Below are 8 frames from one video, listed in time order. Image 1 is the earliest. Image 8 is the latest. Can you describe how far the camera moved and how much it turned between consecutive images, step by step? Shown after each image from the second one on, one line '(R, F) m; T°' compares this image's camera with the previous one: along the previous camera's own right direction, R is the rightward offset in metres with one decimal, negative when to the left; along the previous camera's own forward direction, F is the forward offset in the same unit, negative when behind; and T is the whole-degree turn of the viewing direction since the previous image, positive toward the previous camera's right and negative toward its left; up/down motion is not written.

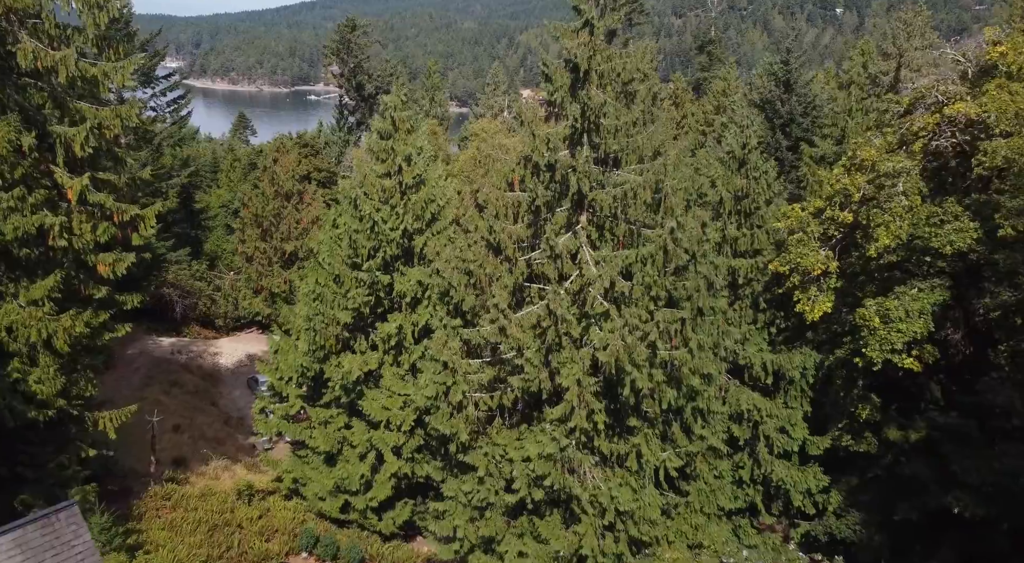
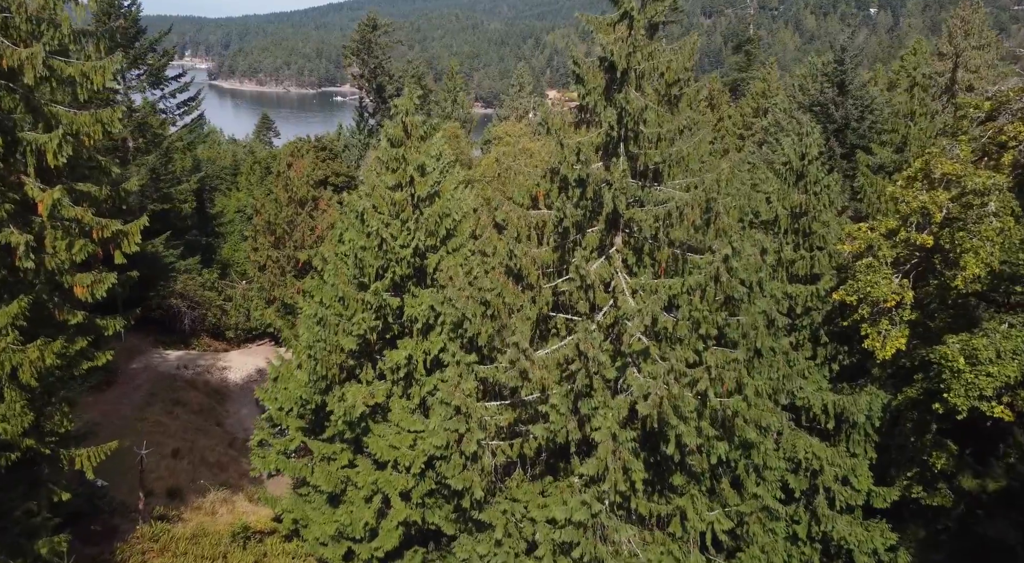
(0.0, +1.9) m; -2°
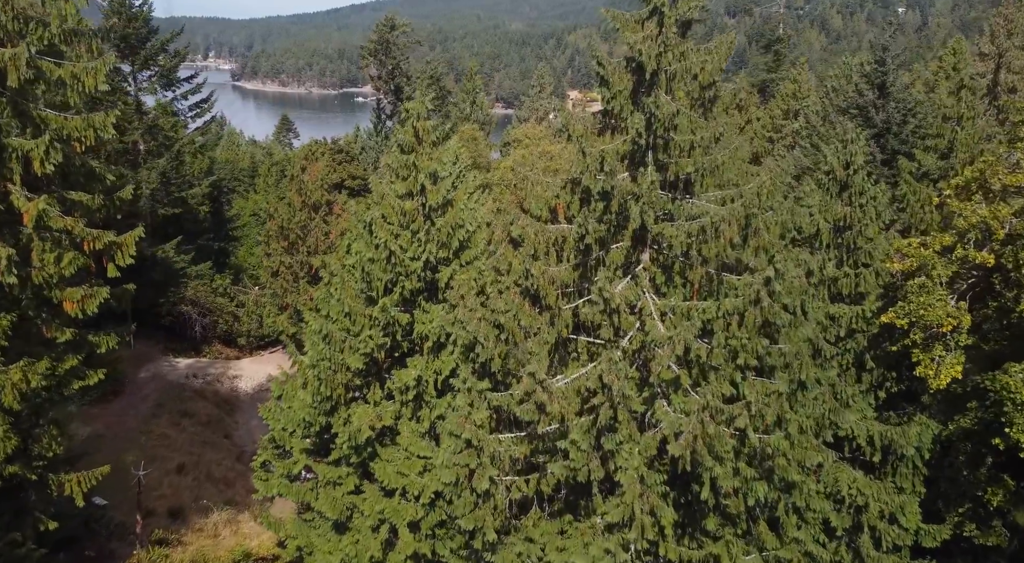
(0.0, +1.0) m; -2°
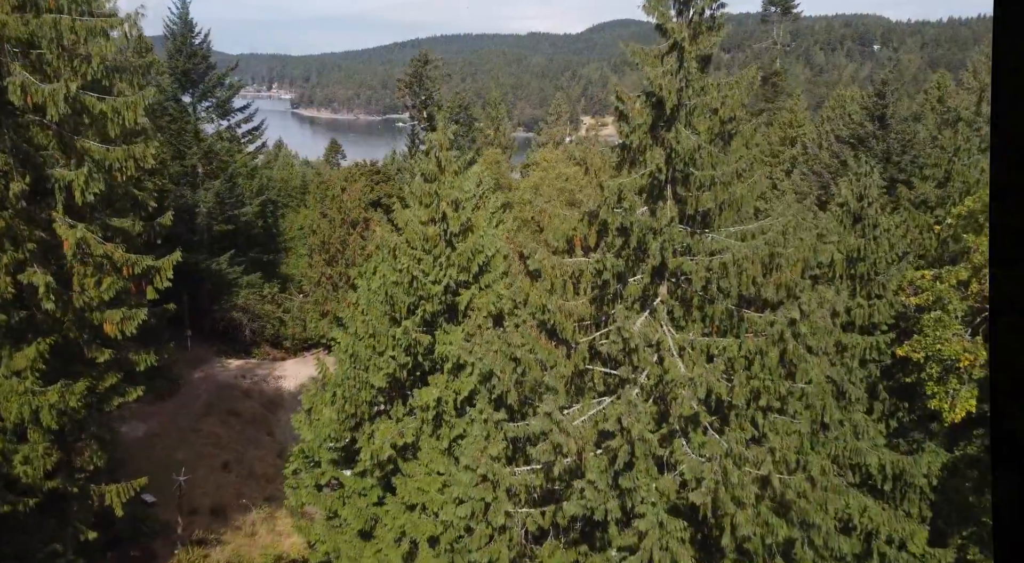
(+0.3, -0.1) m; -3°
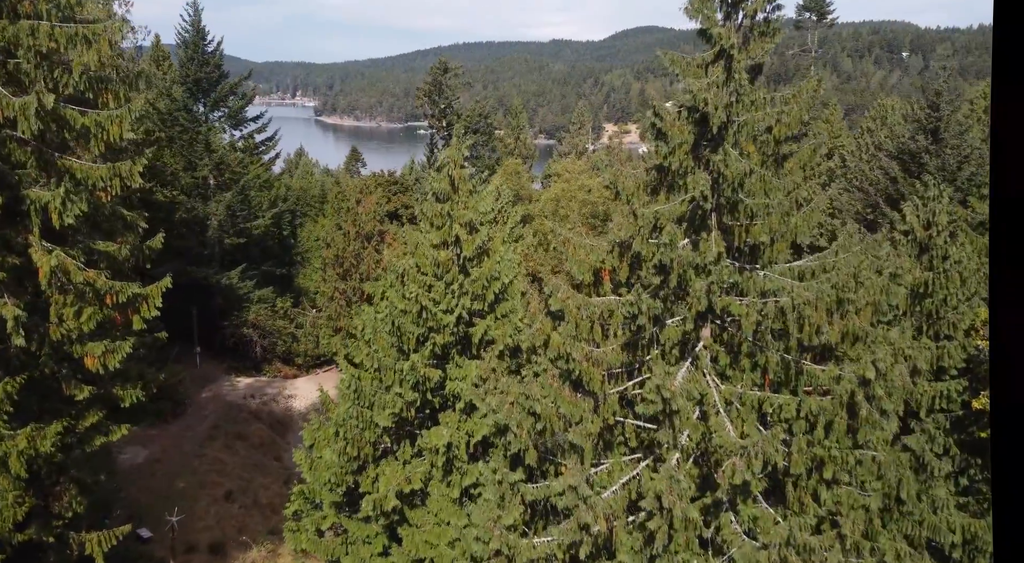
(0.0, +1.4) m; -2°
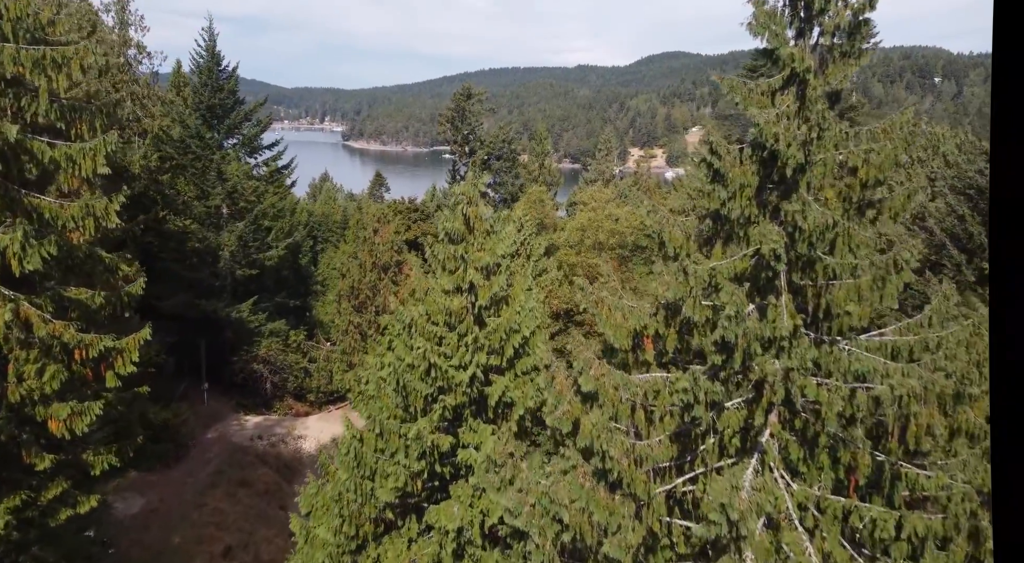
(0.0, +1.7) m; -2°
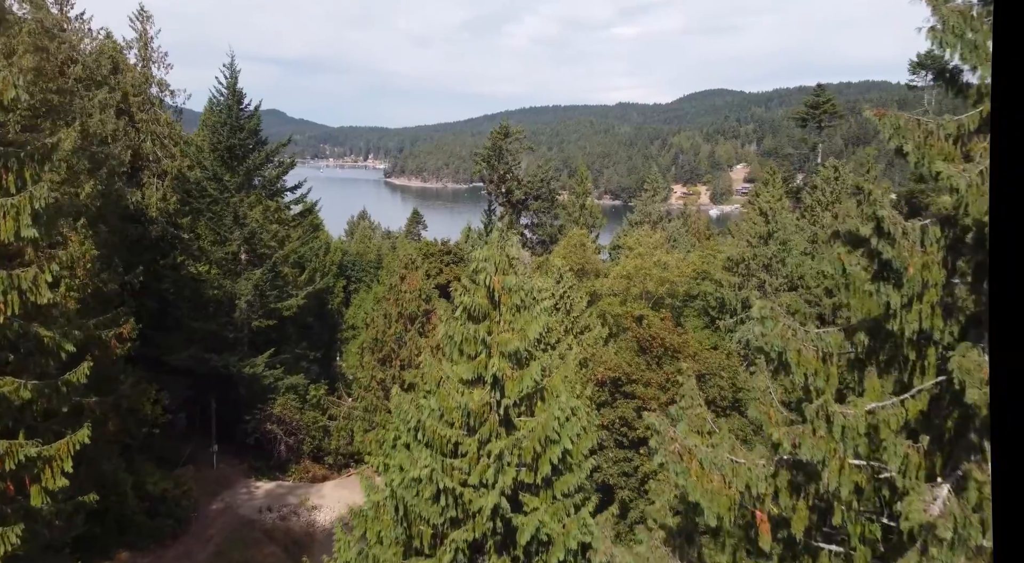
(0.0, +2.8) m; -3°
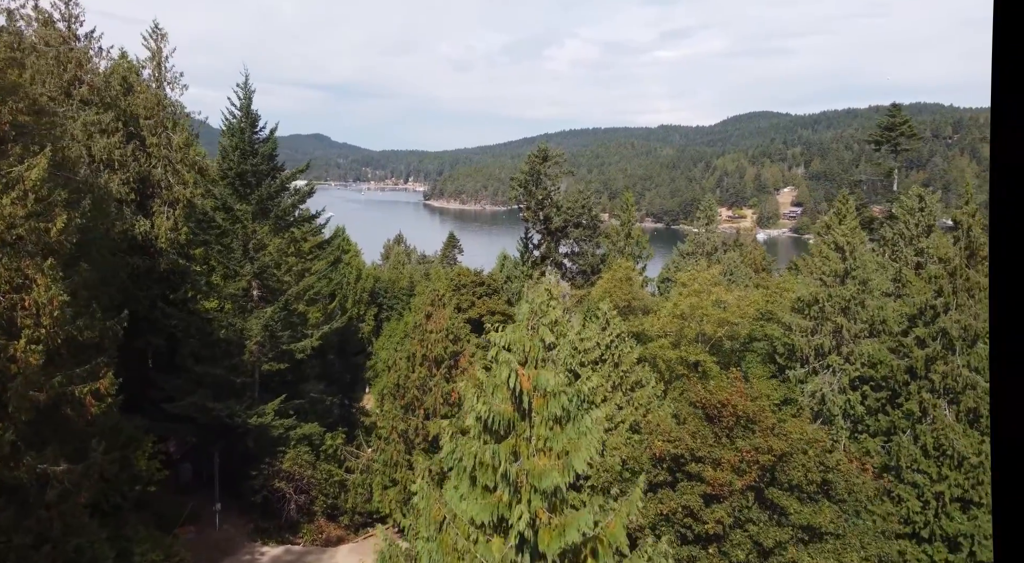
(0.0, +3.1) m; -3°
